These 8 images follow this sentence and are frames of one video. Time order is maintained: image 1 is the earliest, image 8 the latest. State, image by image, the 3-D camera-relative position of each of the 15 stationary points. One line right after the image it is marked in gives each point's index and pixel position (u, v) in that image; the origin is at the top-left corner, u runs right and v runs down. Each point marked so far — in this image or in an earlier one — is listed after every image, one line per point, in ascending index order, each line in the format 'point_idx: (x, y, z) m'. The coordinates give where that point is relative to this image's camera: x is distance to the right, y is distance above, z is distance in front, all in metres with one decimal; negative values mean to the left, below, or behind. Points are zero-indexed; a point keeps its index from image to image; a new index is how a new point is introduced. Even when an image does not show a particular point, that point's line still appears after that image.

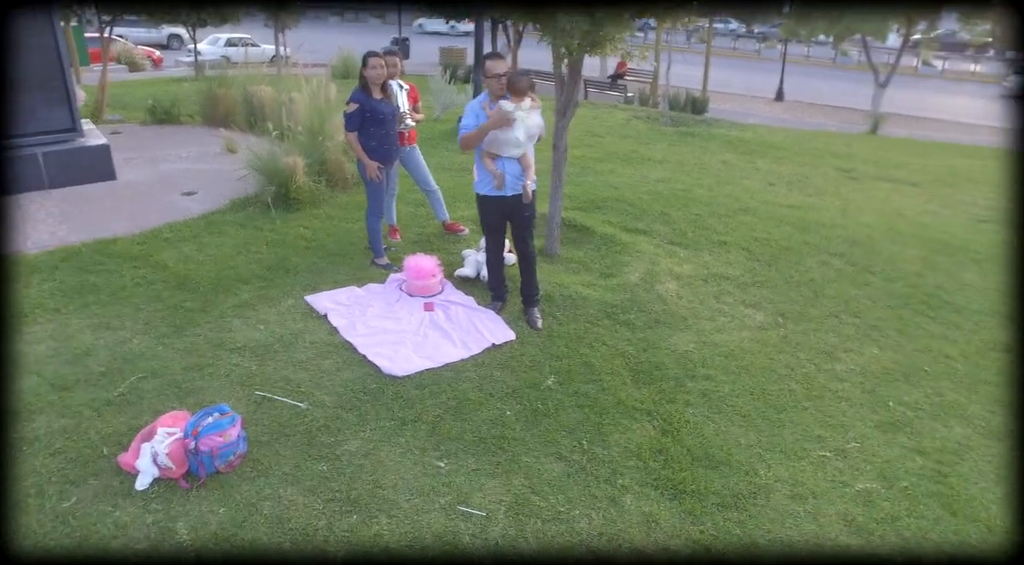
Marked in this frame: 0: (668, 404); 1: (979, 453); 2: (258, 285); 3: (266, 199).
0: (+0.7, -0.5, +3.7) m
1: (+2.0, -0.7, +3.6) m
2: (-1.3, 0.0, +4.3) m
3: (-1.6, +0.5, +5.6) m
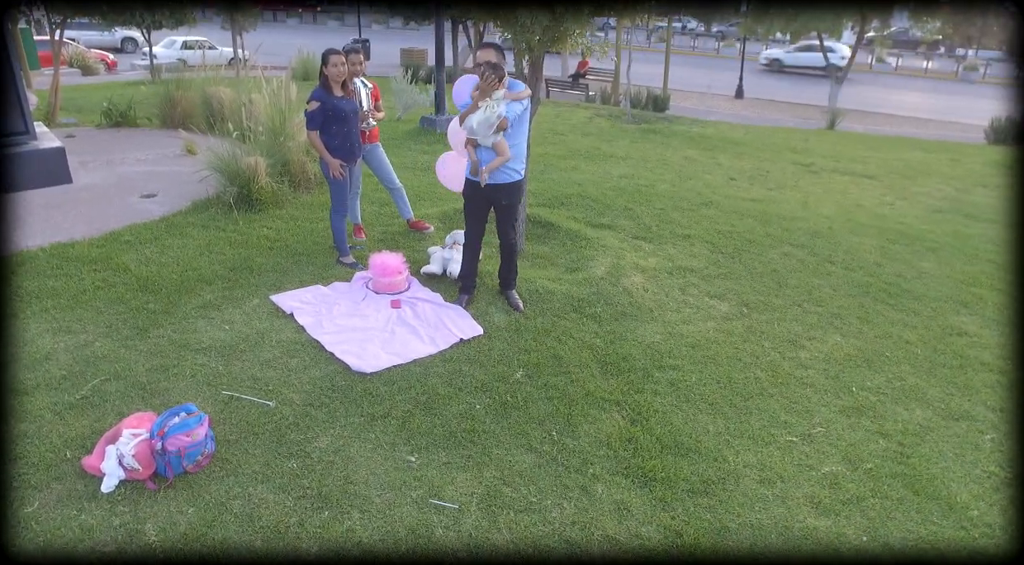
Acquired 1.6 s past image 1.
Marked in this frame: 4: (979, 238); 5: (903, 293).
0: (+0.5, -0.5, +3.7) m
1: (+1.8, -0.6, +3.7) m
2: (-1.4, 0.0, +4.3) m
3: (-1.8, +0.5, +5.6) m
4: (+3.8, +0.4, +7.0) m
5: (+2.4, -0.1, +5.4) m
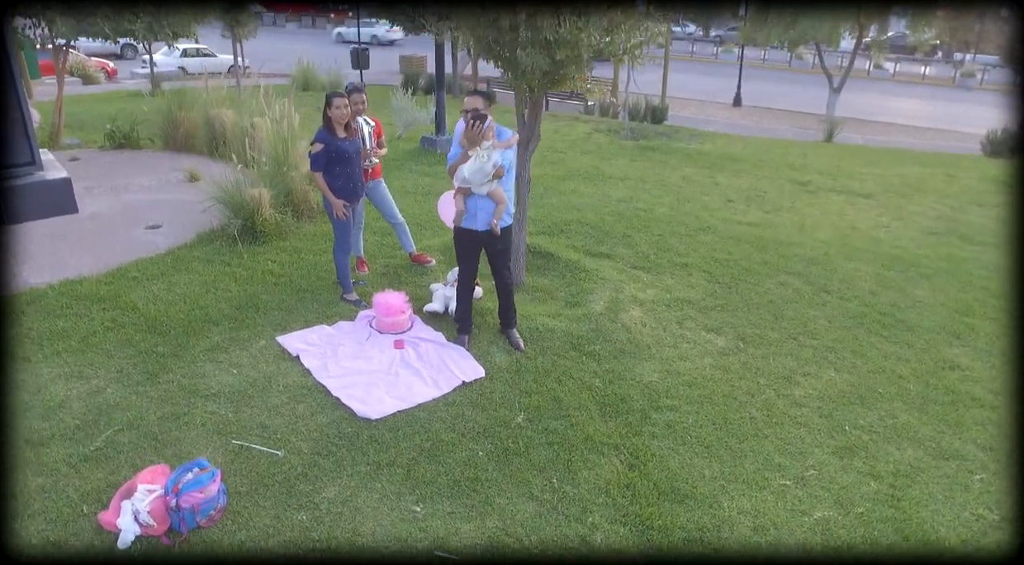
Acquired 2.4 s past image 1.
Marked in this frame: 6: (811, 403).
0: (+0.5, -0.7, +3.8) m
1: (+1.8, -0.8, +3.8) m
2: (-1.4, -0.2, +4.4) m
3: (-1.8, +0.3, +5.7) m
4: (+3.8, +0.2, +7.1) m
5: (+2.5, -0.3, +5.5) m
6: (+1.5, -0.6, +4.4) m
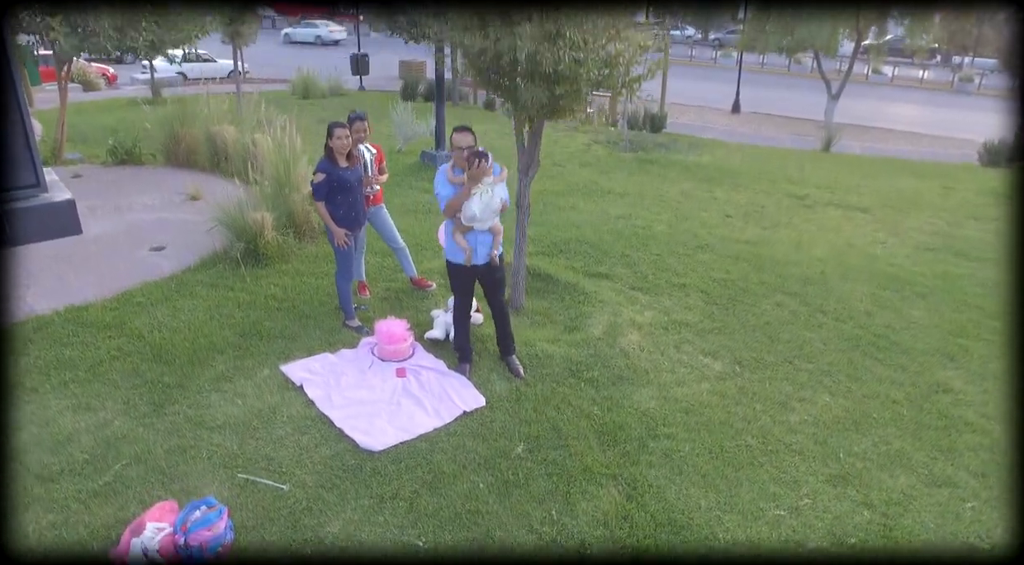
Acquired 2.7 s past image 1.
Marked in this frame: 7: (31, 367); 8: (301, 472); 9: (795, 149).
0: (+0.5, -0.8, +3.9) m
1: (+1.8, -1.0, +3.9) m
2: (-1.4, -0.4, +4.4) m
3: (-1.8, +0.2, +5.8) m
4: (+3.7, 0.0, +7.2) m
5: (+2.4, -0.4, +5.6) m
6: (+1.5, -0.7, +4.4) m
7: (-2.3, -0.4, +4.2) m
8: (-0.9, -0.8, +3.5) m
9: (+5.2, +2.5, +16.0) m
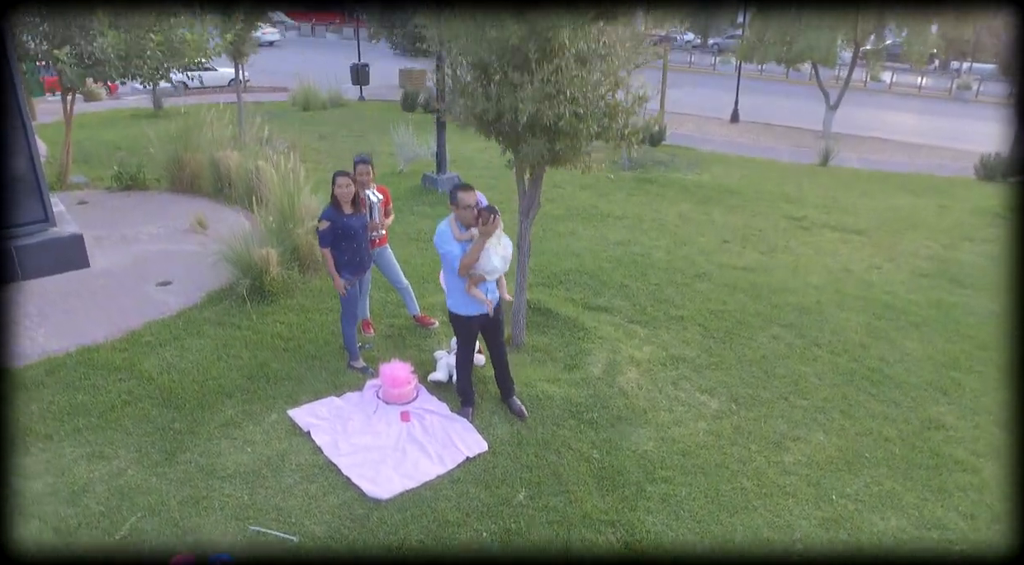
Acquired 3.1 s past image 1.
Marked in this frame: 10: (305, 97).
0: (+0.5, -1.0, +4.0) m
1: (+1.8, -1.2, +4.0) m
2: (-1.4, -0.6, +4.6) m
3: (-1.8, -0.1, +5.9) m
4: (+3.8, -0.2, +7.3) m
5: (+2.5, -0.6, +5.7) m
6: (+1.5, -1.0, +4.5) m
7: (-2.3, -0.7, +4.4) m
8: (-0.8, -1.0, +3.6) m
9: (+5.2, +2.2, +16.1) m
10: (-4.7, +4.2, +20.0) m
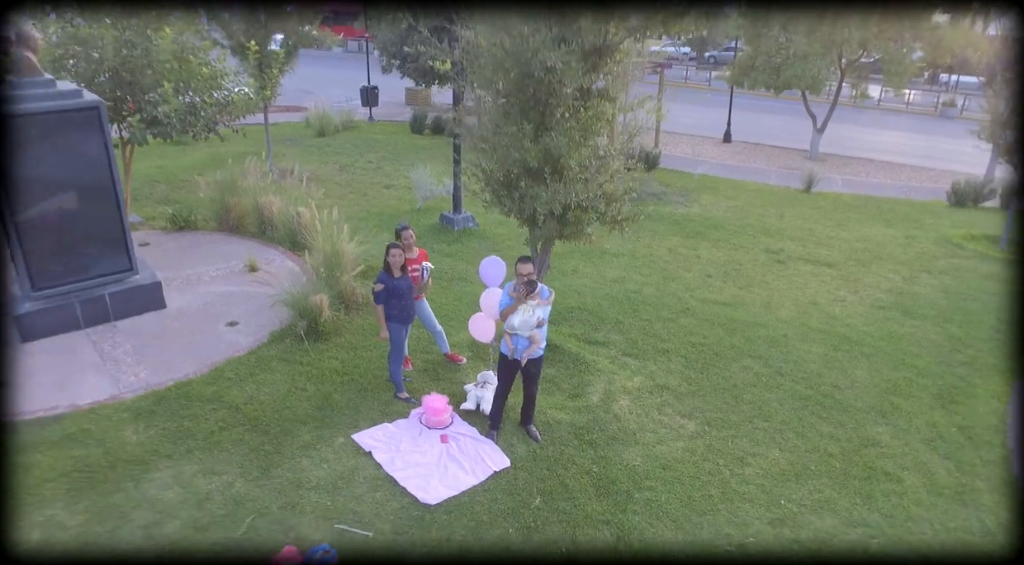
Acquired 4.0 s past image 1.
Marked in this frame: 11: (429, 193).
0: (+0.6, -1.4, +5.1) m
1: (+1.9, -1.5, +5.2) m
2: (-1.3, -0.9, +5.7) m
3: (-1.7, -0.4, +7.0) m
4: (+3.9, -0.5, +8.5) m
5: (+2.6, -1.0, +6.9) m
6: (+1.6, -1.3, +5.7) m
7: (-2.2, -1.0, +5.5) m
8: (-0.7, -1.3, +4.8) m
9: (+5.3, +1.9, +17.3) m
10: (-4.6, +3.8, +21.1) m
11: (-1.1, +1.2, +11.8) m
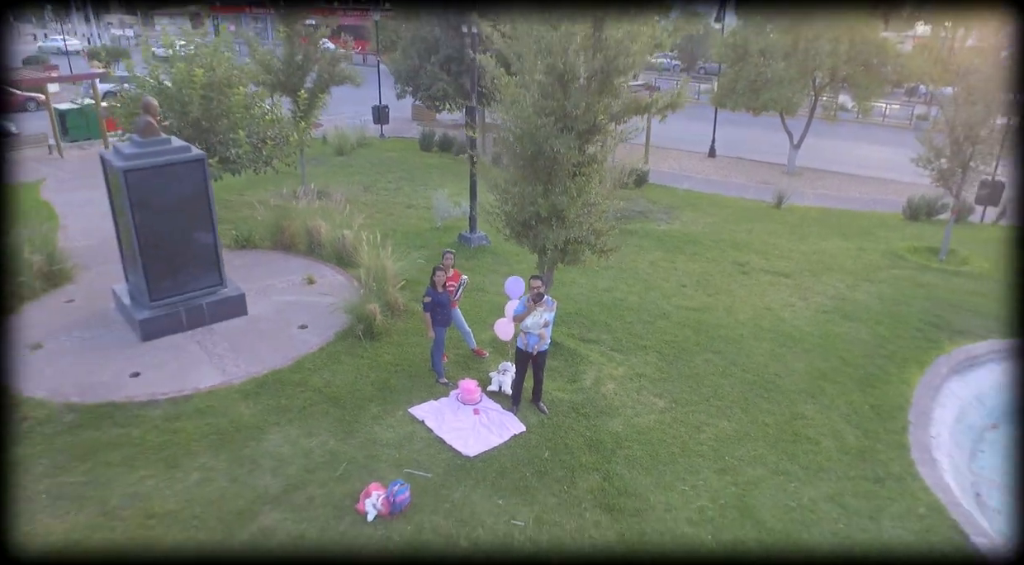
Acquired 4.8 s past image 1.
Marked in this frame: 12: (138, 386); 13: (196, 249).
0: (+0.8, -1.5, +7.1) m
1: (+2.1, -1.6, +7.2) m
2: (-1.2, -1.1, +7.7) m
3: (-1.6, -0.5, +9.0) m
4: (+4.0, -0.6, +10.5) m
5: (+2.7, -1.1, +8.9) m
6: (+1.7, -1.4, +7.7) m
7: (-2.1, -1.1, +7.5) m
8: (-0.6, -1.4, +6.8) m
9: (+5.4, +1.8, +19.3) m
10: (-4.6, +3.7, +23.1) m
11: (-1.0, +1.1, +13.8) m
12: (-3.4, -0.9, +8.0) m
13: (-3.4, +0.4, +9.3) m
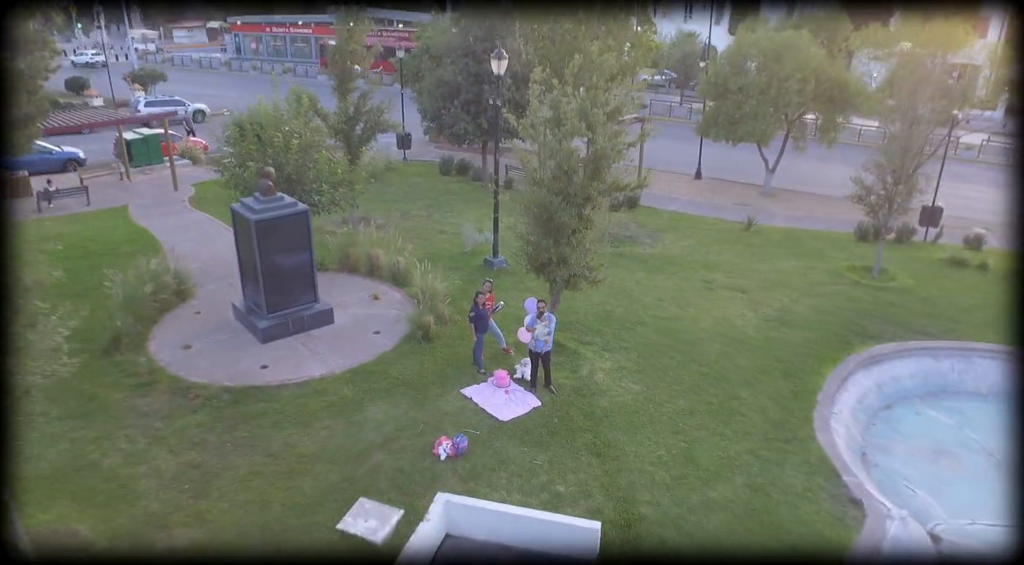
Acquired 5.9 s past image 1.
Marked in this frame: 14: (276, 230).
0: (+1.0, -1.7, +10.5) m
1: (+2.3, -1.9, +10.5) m
2: (-0.9, -1.3, +11.1) m
3: (-1.3, -0.8, +12.4) m
4: (+4.2, -0.9, +13.8) m
5: (+2.9, -1.3, +12.3) m
6: (+2.0, -1.7, +11.1) m
7: (-1.9, -1.4, +10.9) m
8: (-0.4, -1.7, +10.2) m
9: (+5.6, +1.5, +22.7) m
10: (-4.3, +3.4, +26.5) m
11: (-0.8, +0.8, +17.2) m
12: (-3.2, -1.2, +11.4) m
13: (-3.1, +0.1, +12.6) m
14: (-3.3, +0.8, +12.1) m
